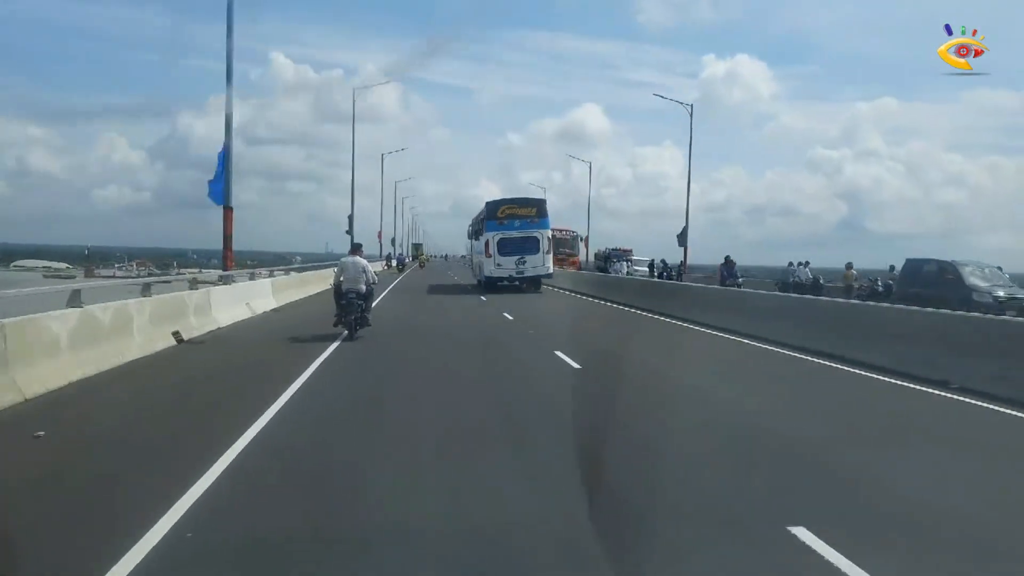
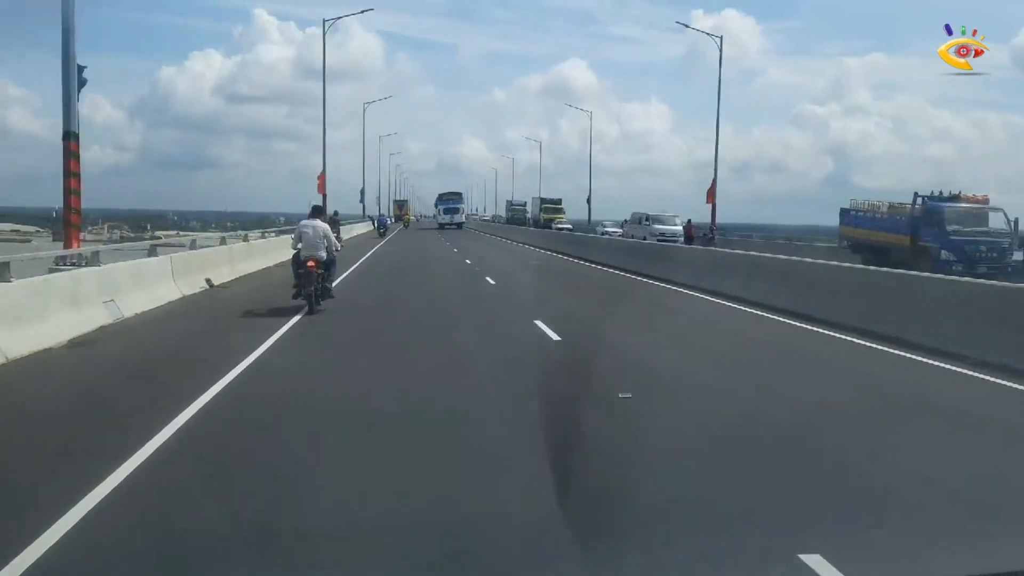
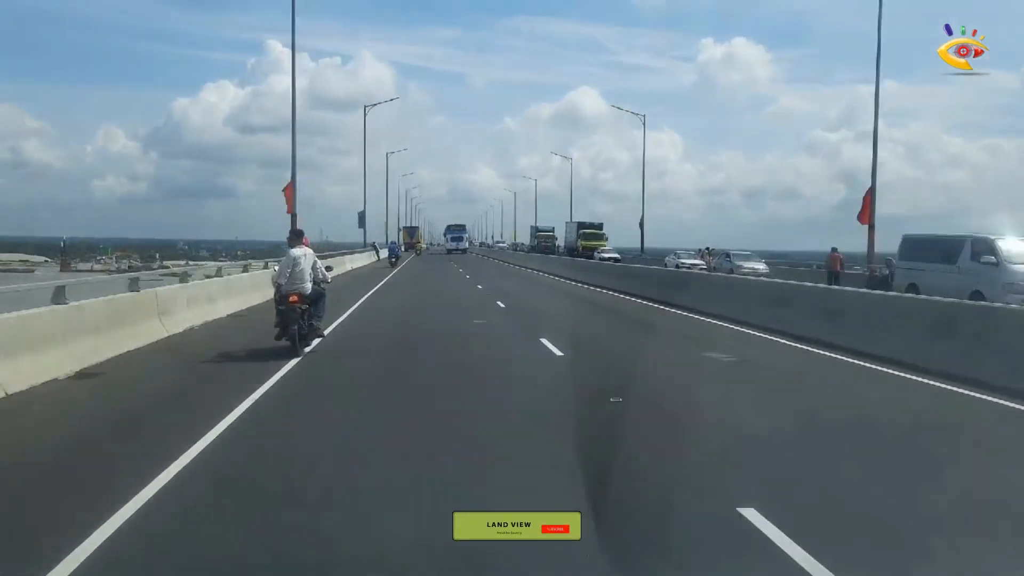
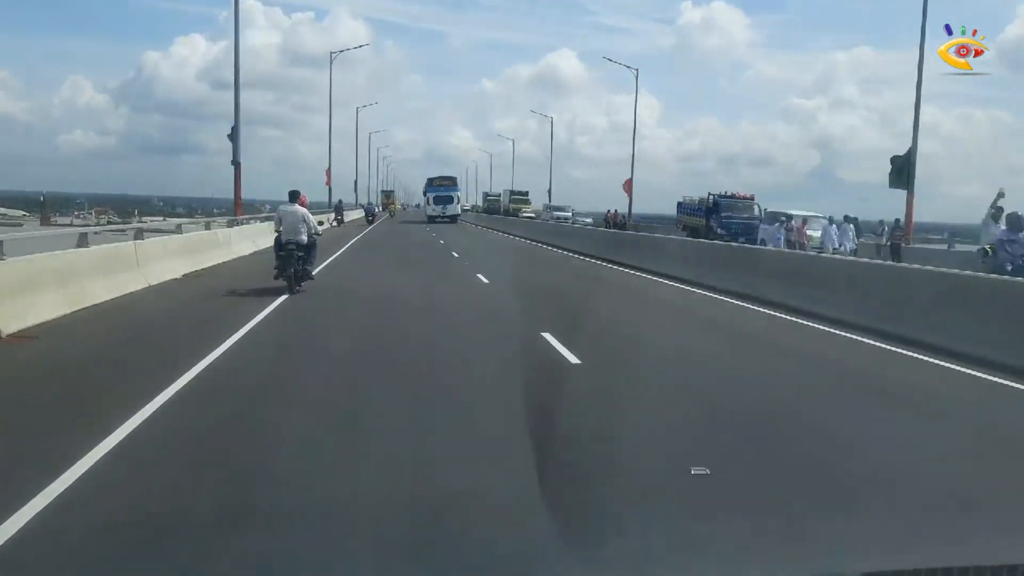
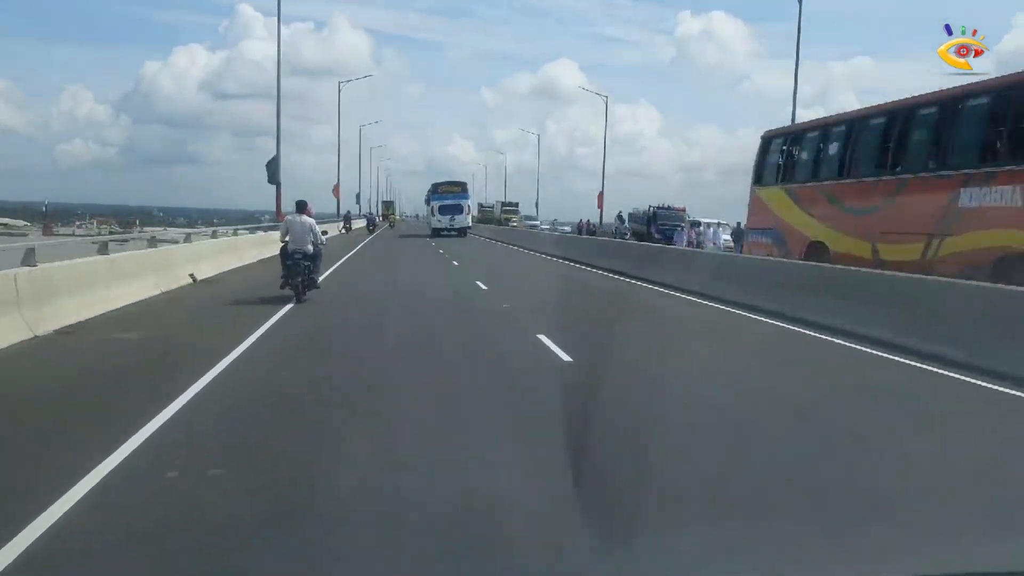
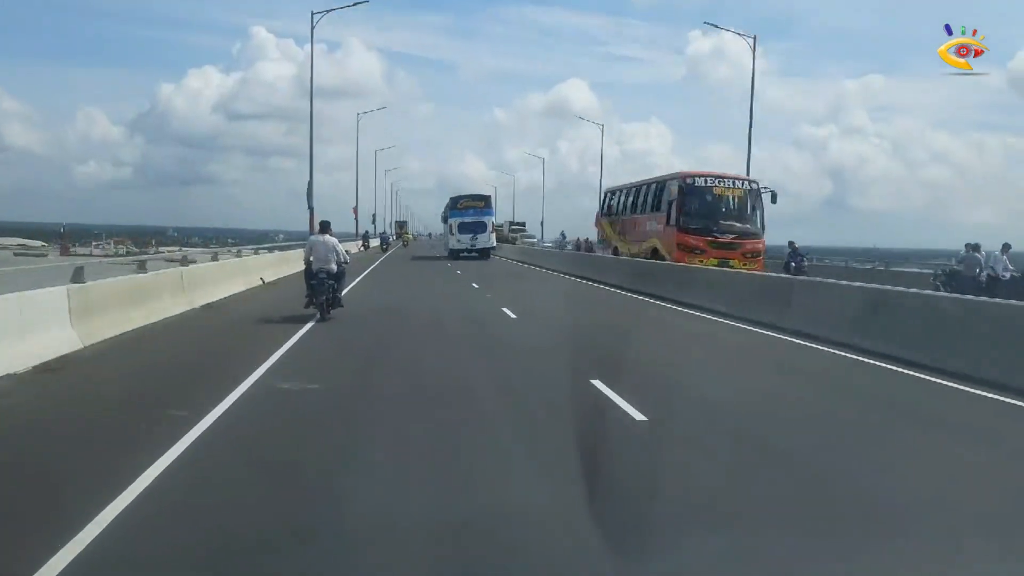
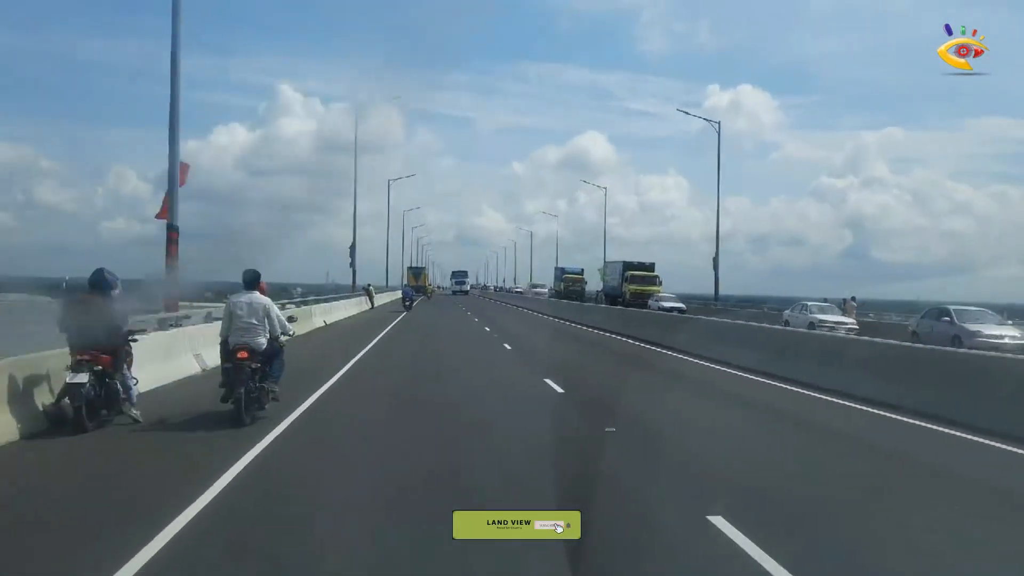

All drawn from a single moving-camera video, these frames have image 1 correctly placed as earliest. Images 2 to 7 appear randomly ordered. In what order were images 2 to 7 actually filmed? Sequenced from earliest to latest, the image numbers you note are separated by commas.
6, 5, 4, 2, 3, 7
